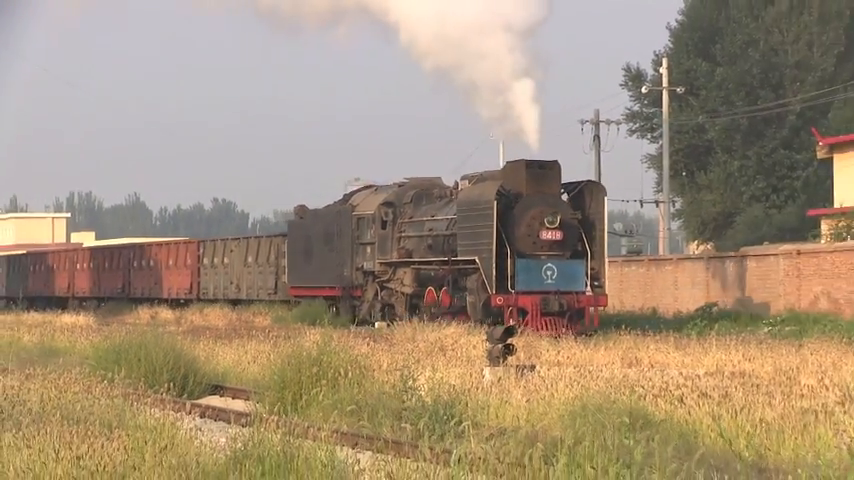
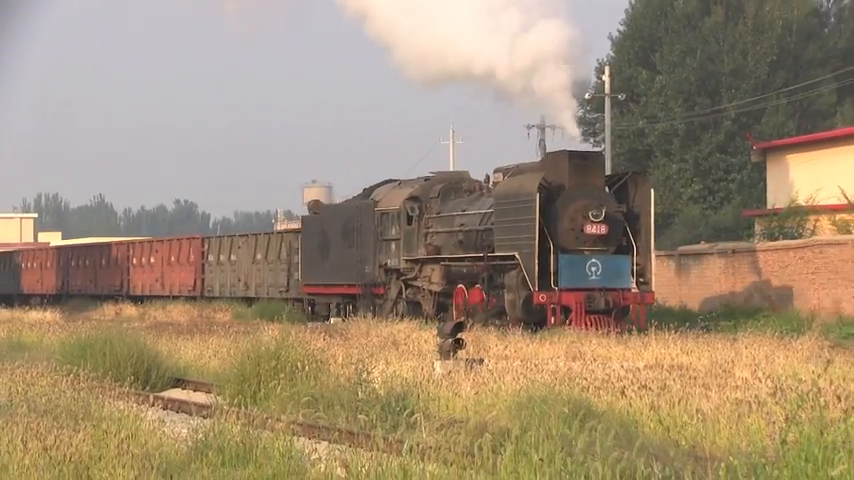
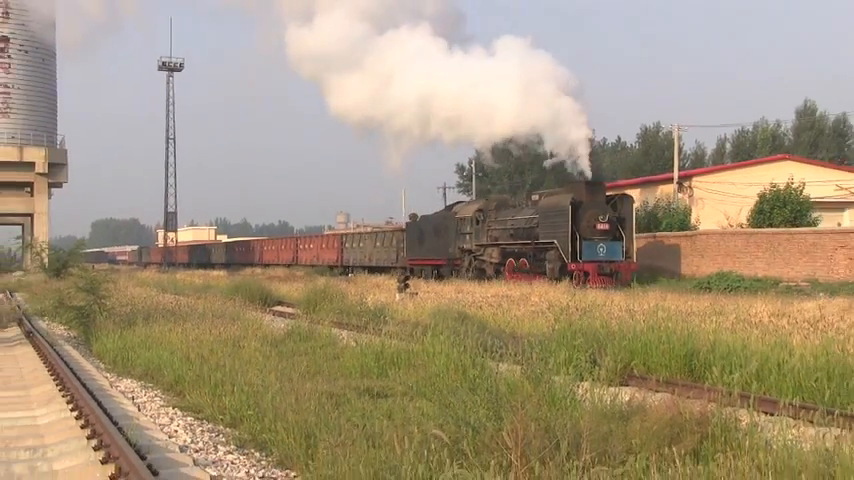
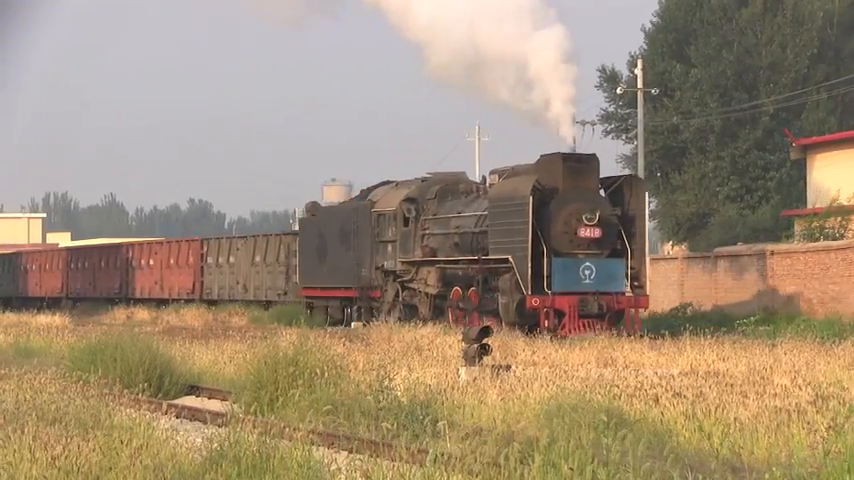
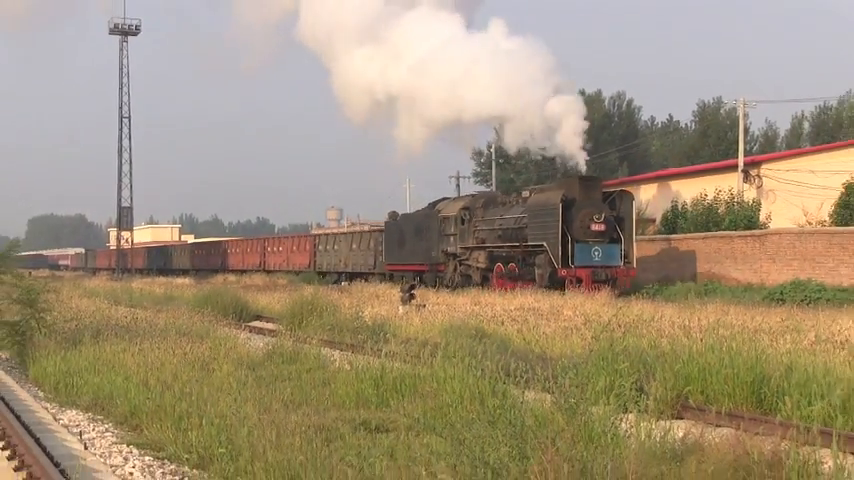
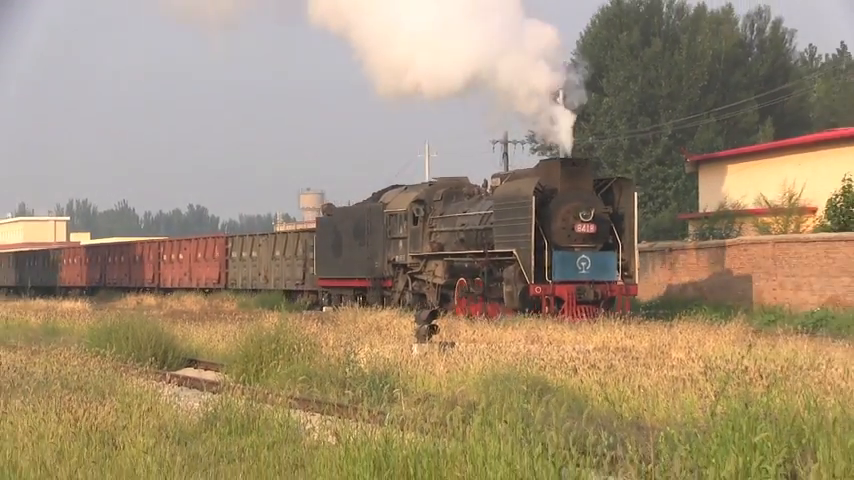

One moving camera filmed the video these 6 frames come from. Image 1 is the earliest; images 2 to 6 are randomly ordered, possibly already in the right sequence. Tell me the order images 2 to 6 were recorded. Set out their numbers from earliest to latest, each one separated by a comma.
4, 2, 6, 5, 3
